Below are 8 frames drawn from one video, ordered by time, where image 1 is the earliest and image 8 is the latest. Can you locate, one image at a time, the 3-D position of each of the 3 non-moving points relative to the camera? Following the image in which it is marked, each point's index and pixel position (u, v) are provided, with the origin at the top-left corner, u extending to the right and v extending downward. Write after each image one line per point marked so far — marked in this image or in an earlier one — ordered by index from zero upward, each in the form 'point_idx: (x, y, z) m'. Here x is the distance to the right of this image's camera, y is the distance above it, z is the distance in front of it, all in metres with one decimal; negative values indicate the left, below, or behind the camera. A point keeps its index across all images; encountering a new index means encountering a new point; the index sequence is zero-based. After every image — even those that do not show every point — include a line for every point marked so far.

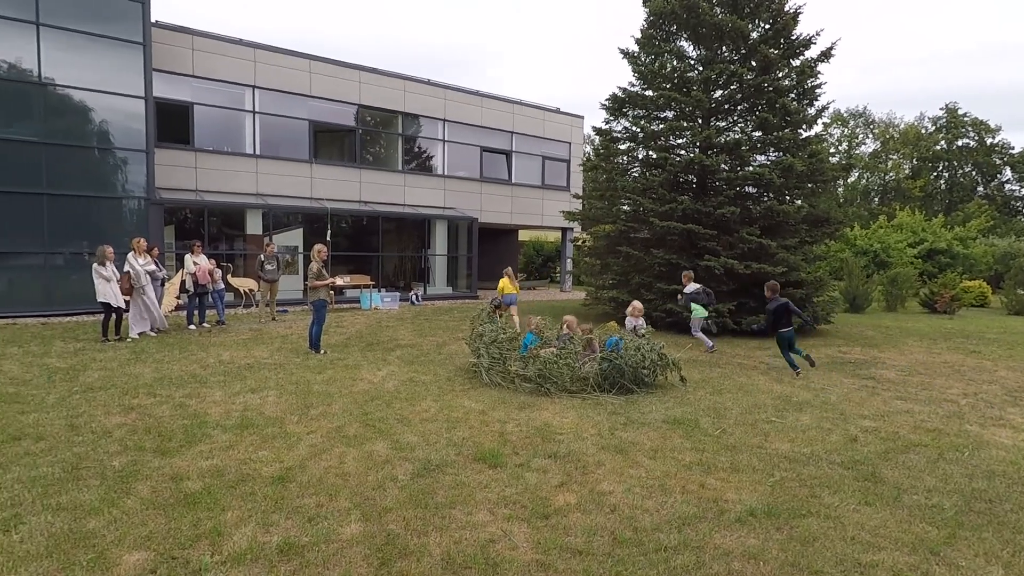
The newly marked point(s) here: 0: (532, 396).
0: (+0.2, -1.1, +5.7) m
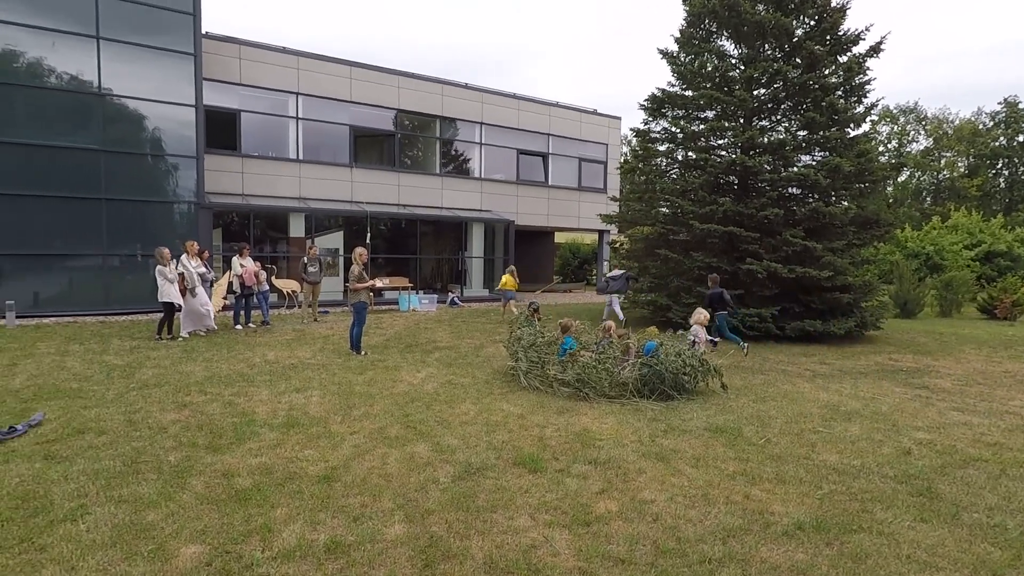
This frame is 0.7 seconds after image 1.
0: (+0.6, -1.1, +5.7) m
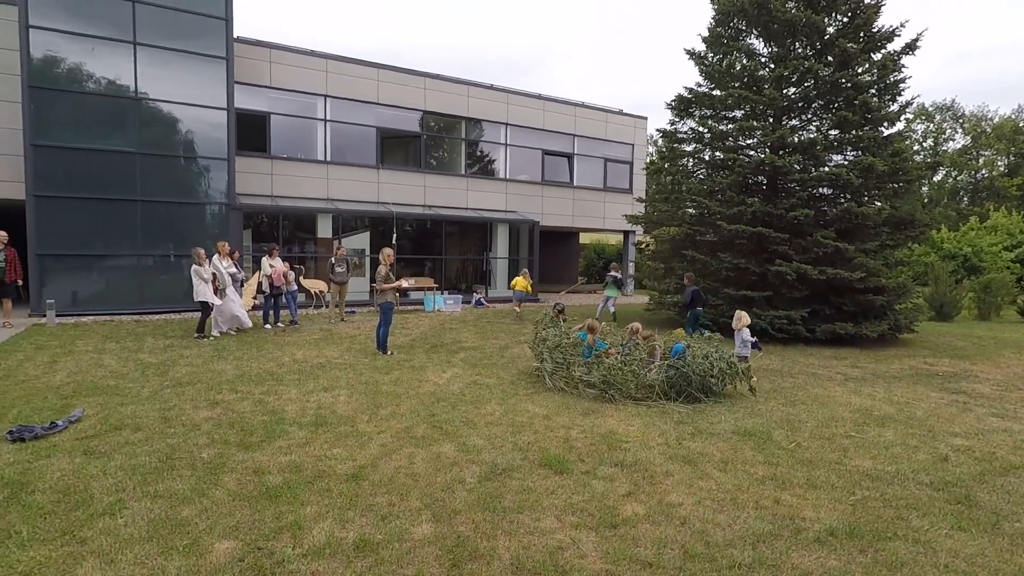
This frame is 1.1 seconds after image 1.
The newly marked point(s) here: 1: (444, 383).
0: (+0.8, -1.1, +5.7) m
1: (-0.7, -1.0, +6.3) m
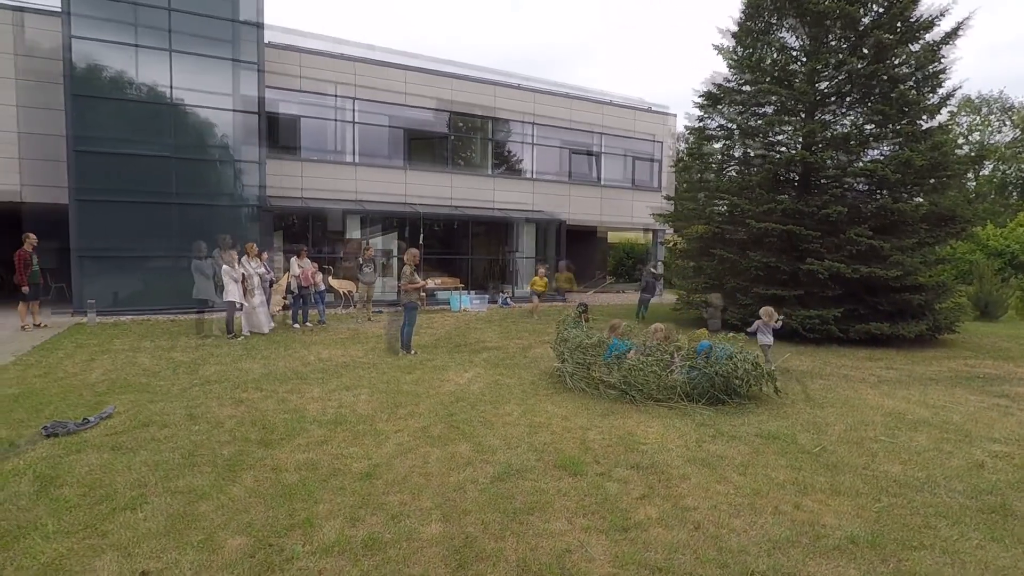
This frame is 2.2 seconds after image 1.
0: (+1.0, -1.1, +5.6) m
1: (-0.5, -1.0, +6.3) m
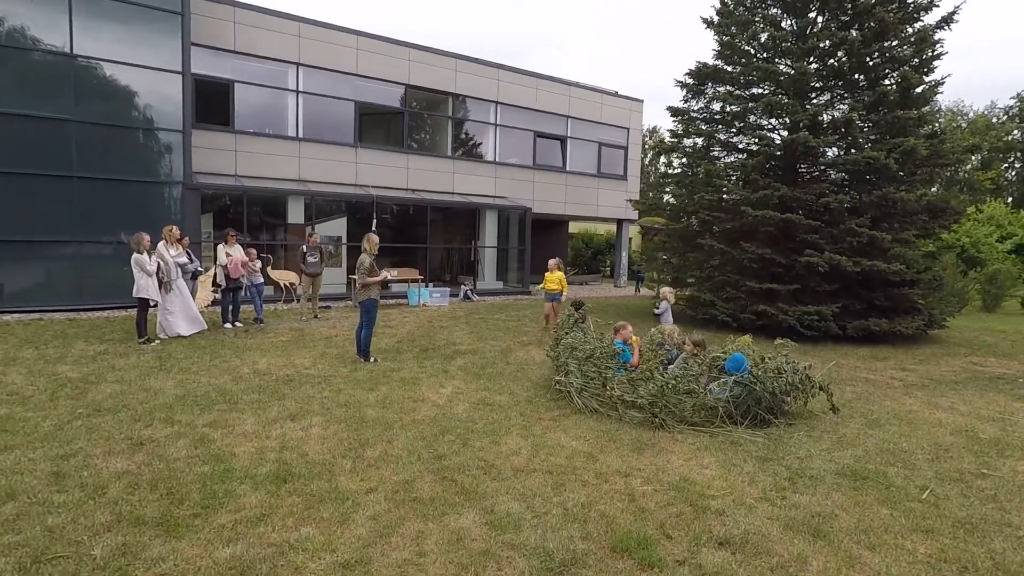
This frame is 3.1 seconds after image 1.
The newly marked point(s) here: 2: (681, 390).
0: (+1.0, -1.1, +4.5) m
1: (-0.6, -1.0, +5.0) m
2: (+1.3, -0.8, +4.5) m
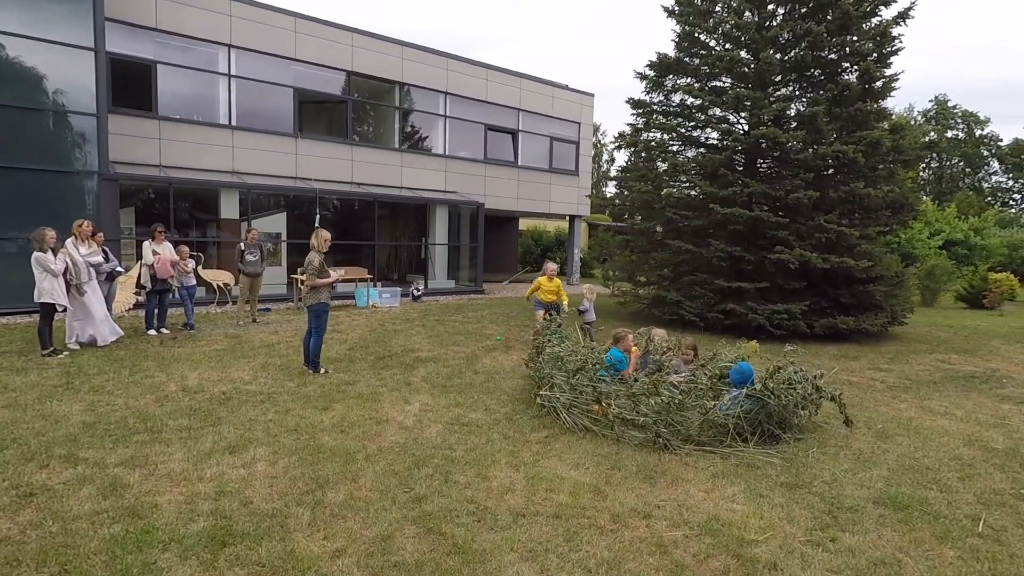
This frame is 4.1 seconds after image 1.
0: (+0.9, -1.1, +3.9) m
1: (-0.7, -1.0, +4.4) m
2: (+1.2, -0.8, +4.0) m
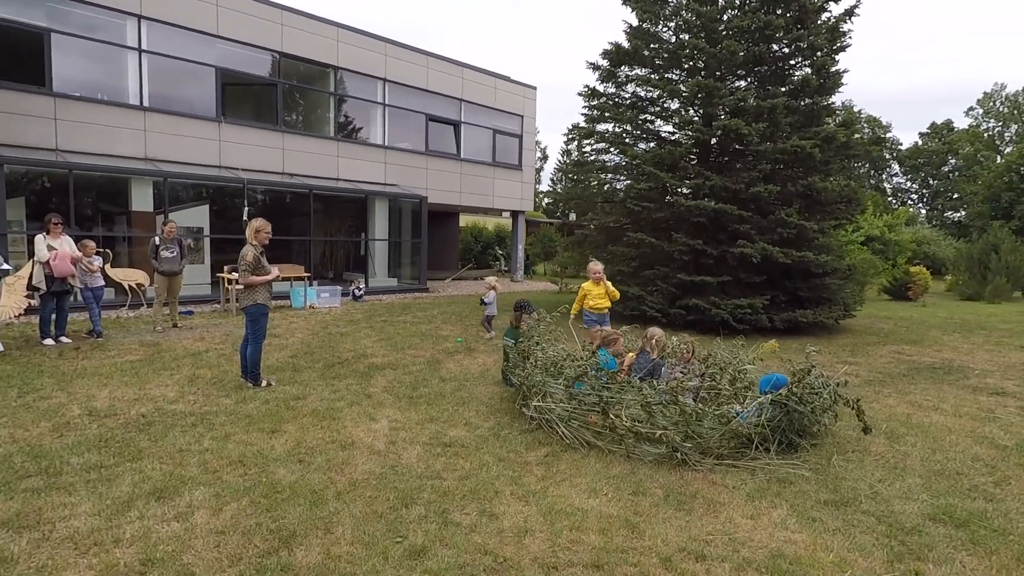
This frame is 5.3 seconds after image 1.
0: (+0.9, -1.1, +3.4) m
1: (-0.8, -1.0, +3.7) m
2: (+1.2, -0.8, +3.5) m
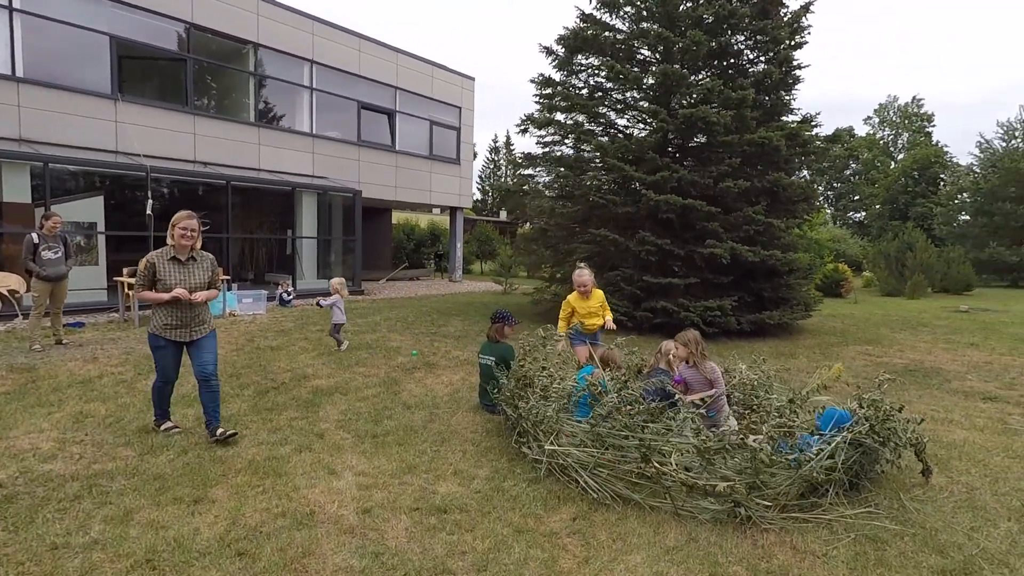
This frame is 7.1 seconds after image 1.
0: (+1.0, -1.1, +2.7) m
1: (-0.7, -1.1, +2.7) m
2: (+1.2, -0.8, +2.8) m
